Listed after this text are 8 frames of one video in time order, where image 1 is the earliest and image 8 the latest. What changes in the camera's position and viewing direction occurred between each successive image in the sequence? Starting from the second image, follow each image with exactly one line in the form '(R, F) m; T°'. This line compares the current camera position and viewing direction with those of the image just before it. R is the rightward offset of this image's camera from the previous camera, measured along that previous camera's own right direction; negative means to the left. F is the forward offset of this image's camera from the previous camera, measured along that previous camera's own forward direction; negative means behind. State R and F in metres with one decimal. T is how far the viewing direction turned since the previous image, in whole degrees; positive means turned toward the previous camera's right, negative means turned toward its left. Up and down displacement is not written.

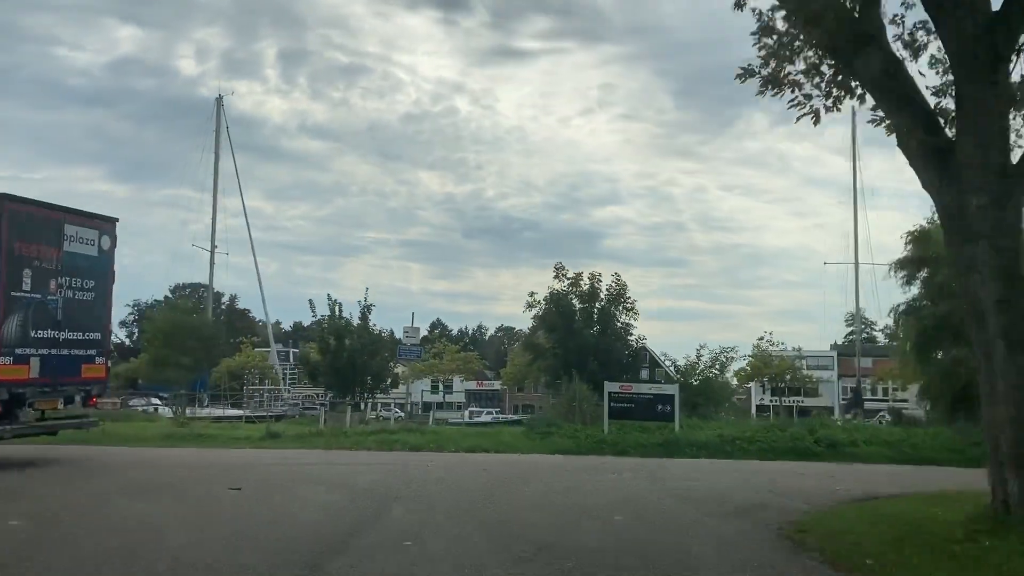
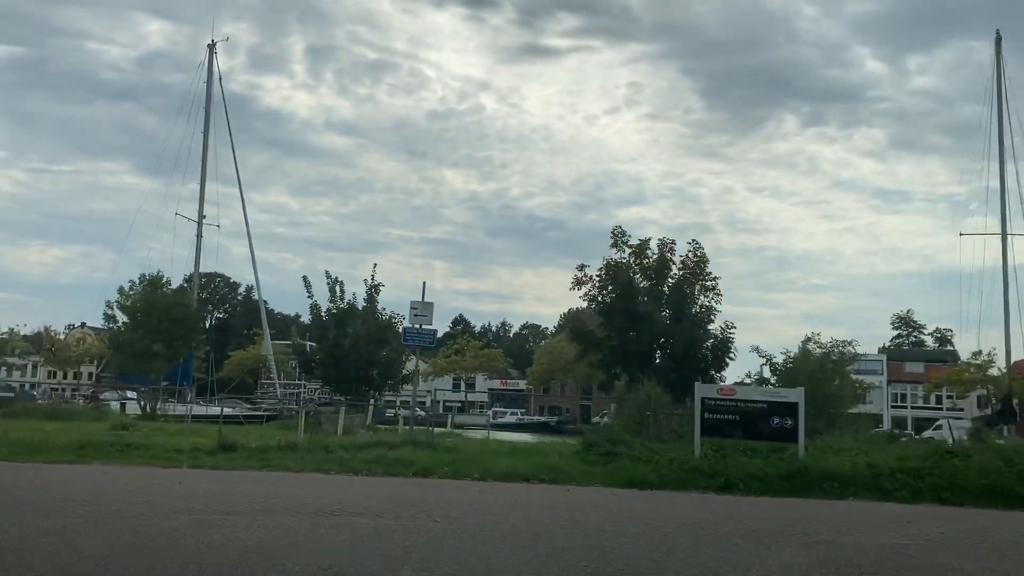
(-0.6, +8.0) m; -1°
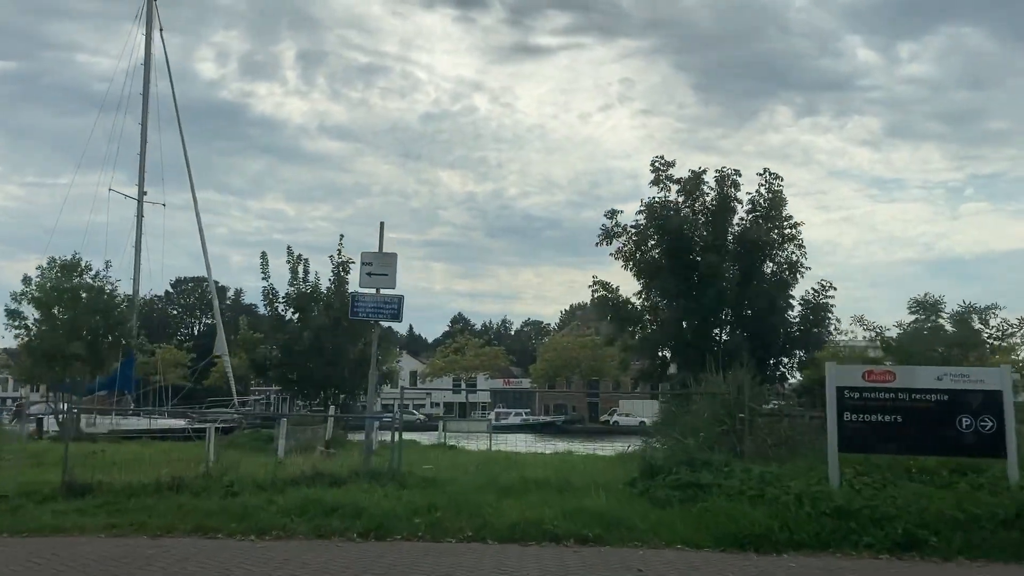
(-0.1, +7.4) m; 0°
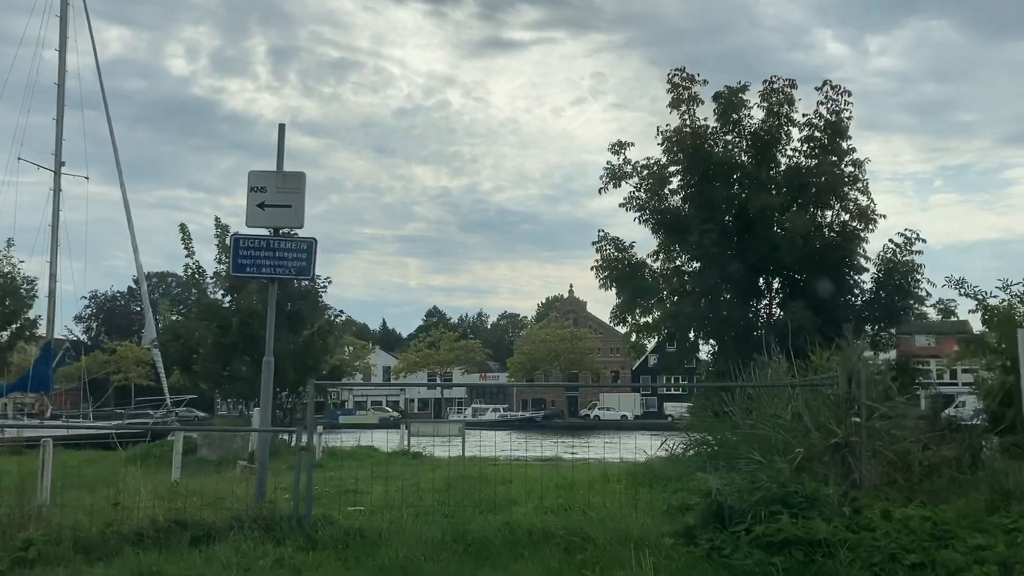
(0.0, +4.8) m; +2°
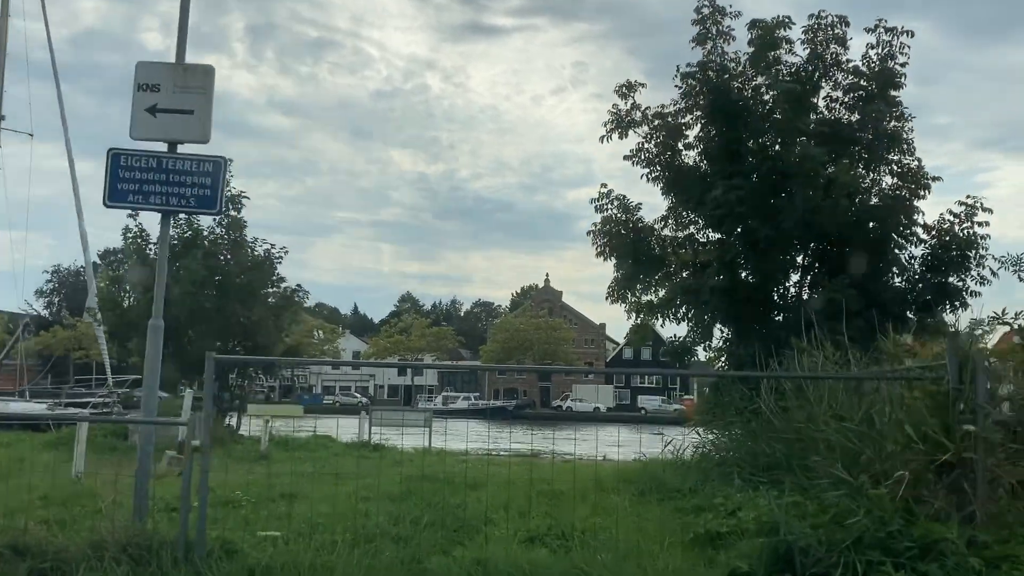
(-0.1, +2.3) m; +2°
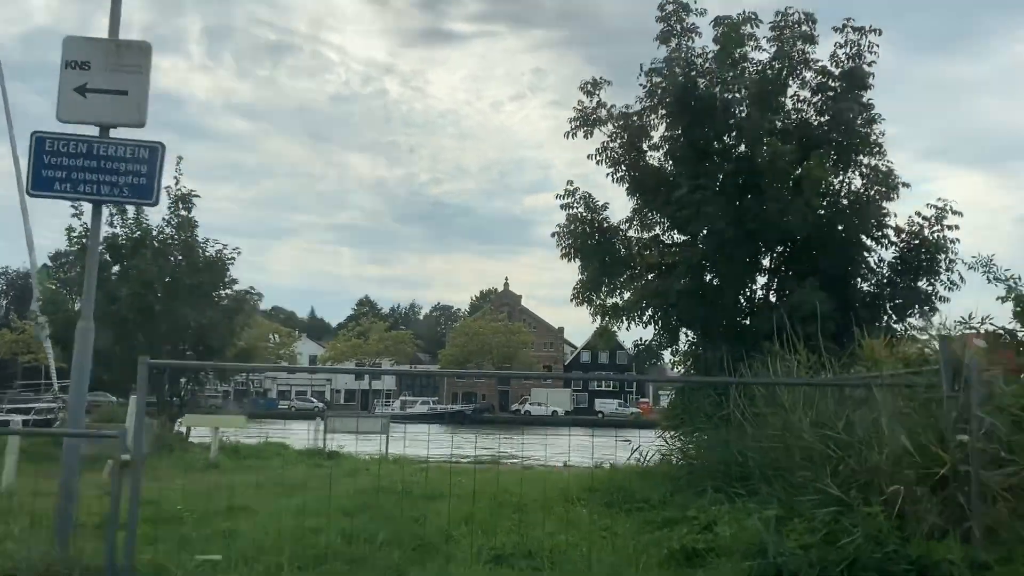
(0.0, +0.5) m; +3°
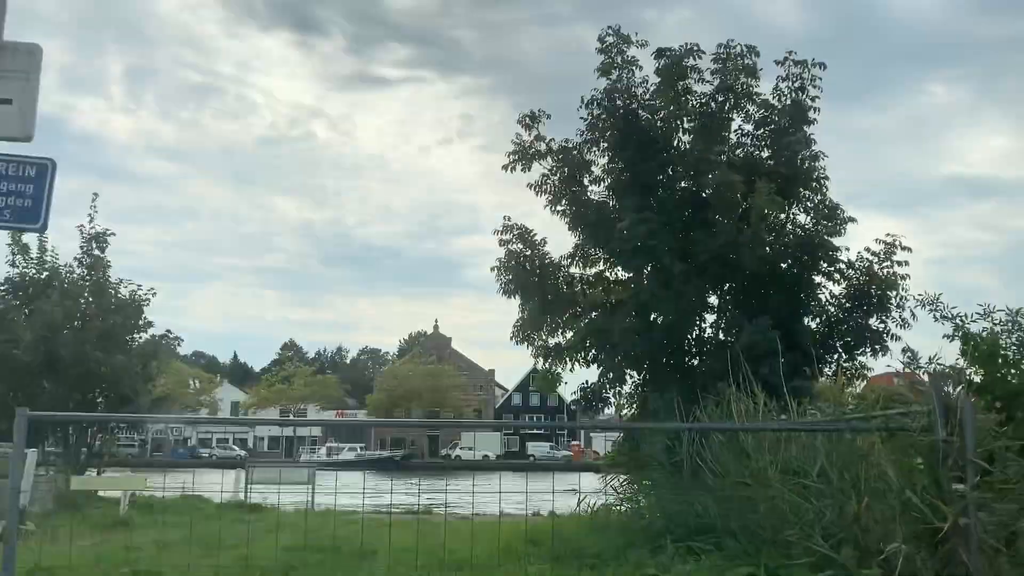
(-0.1, +0.6) m; +5°
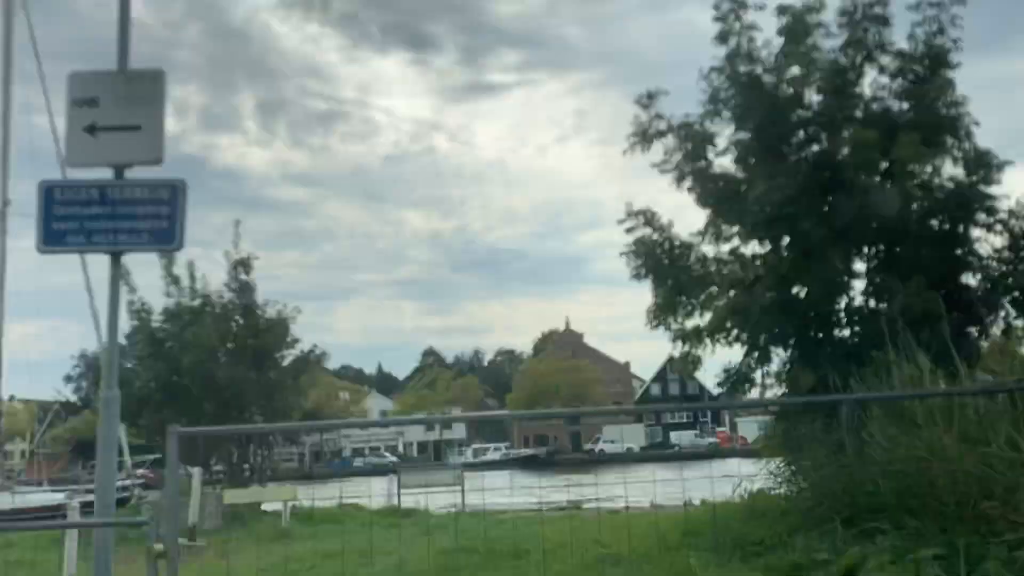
(0.0, +0.2) m; -8°
